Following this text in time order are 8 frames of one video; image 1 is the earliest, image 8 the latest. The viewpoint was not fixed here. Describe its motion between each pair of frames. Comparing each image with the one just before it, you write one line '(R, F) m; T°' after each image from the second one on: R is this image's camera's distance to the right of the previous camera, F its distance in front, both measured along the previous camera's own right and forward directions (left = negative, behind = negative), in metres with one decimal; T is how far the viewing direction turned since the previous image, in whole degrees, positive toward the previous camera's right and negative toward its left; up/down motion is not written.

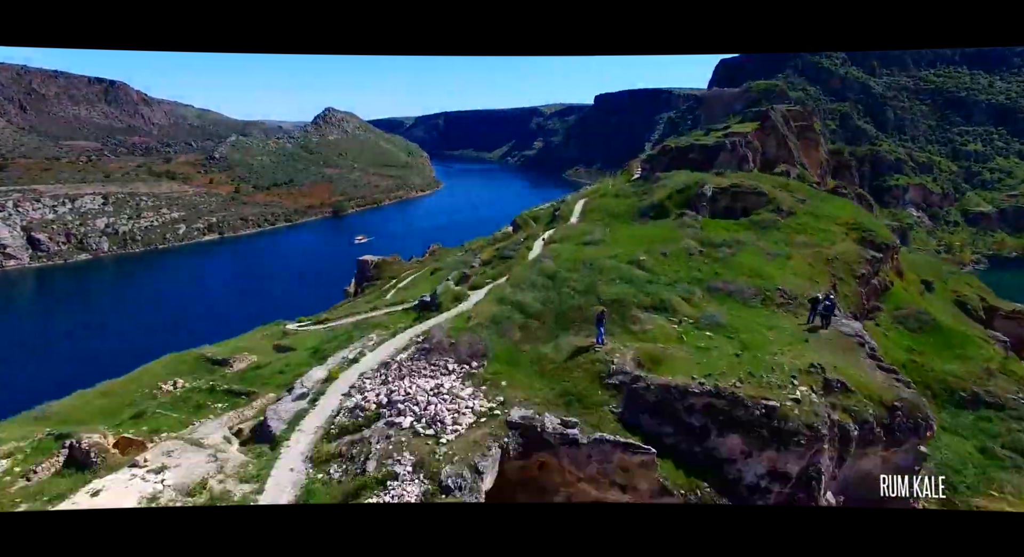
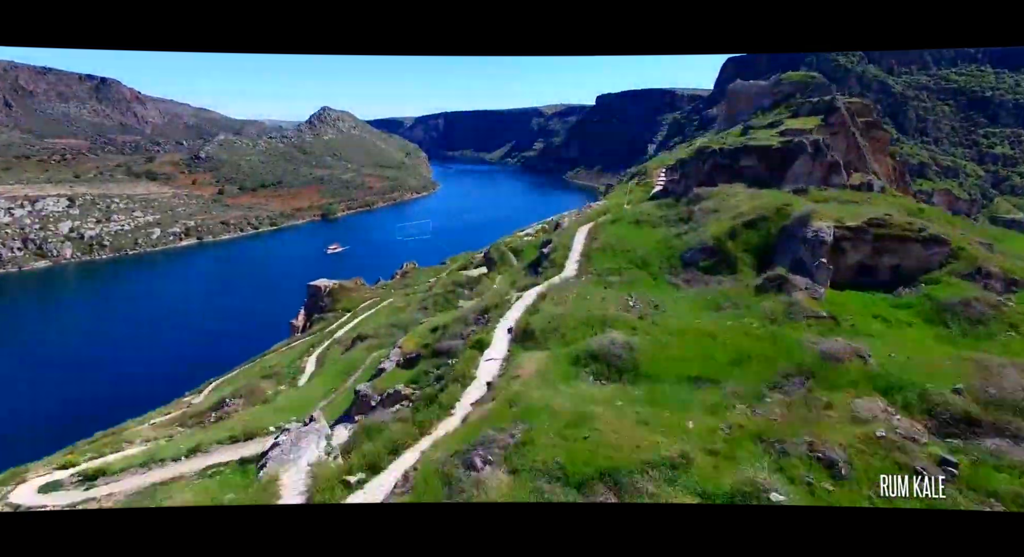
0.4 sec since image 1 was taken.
(+0.3, +2.6) m; 0°
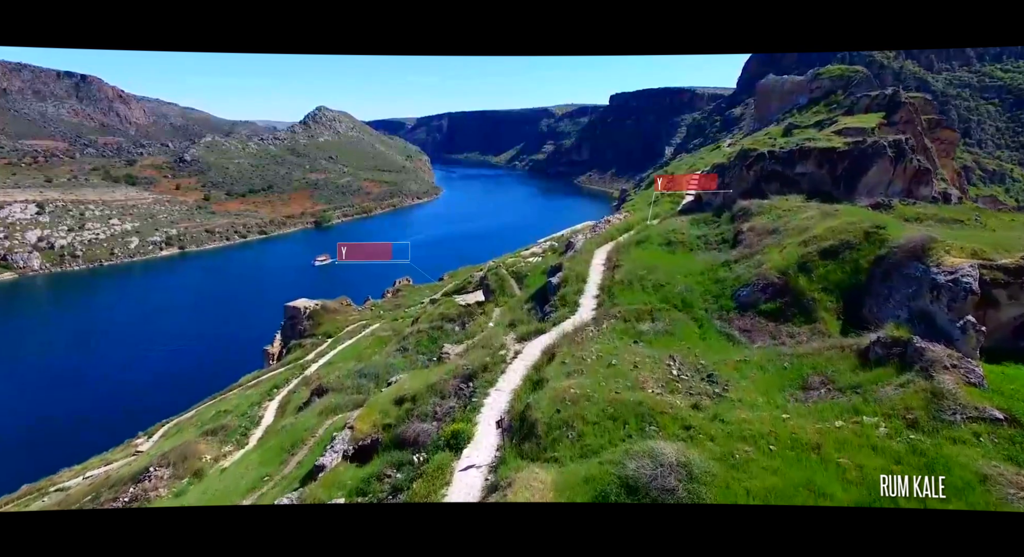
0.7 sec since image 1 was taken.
(0.0, +1.2) m; +1°
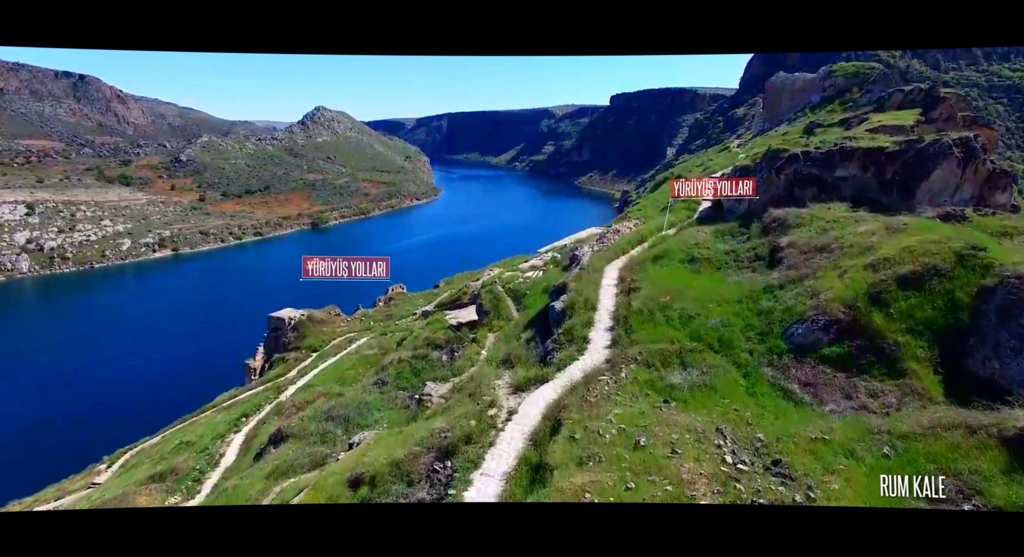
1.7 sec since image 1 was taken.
(0.0, +0.8) m; 0°
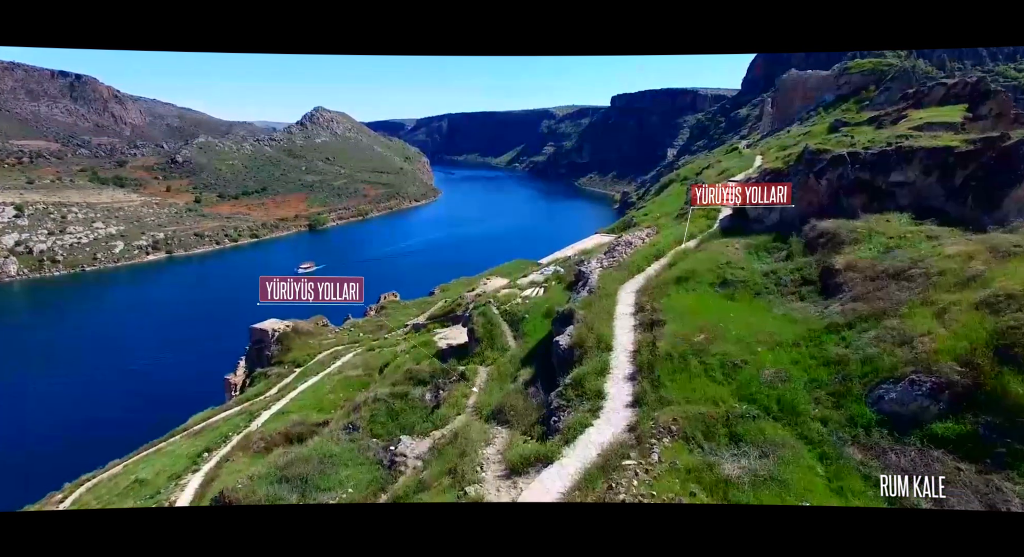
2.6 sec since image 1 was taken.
(0.0, +0.7) m; 0°
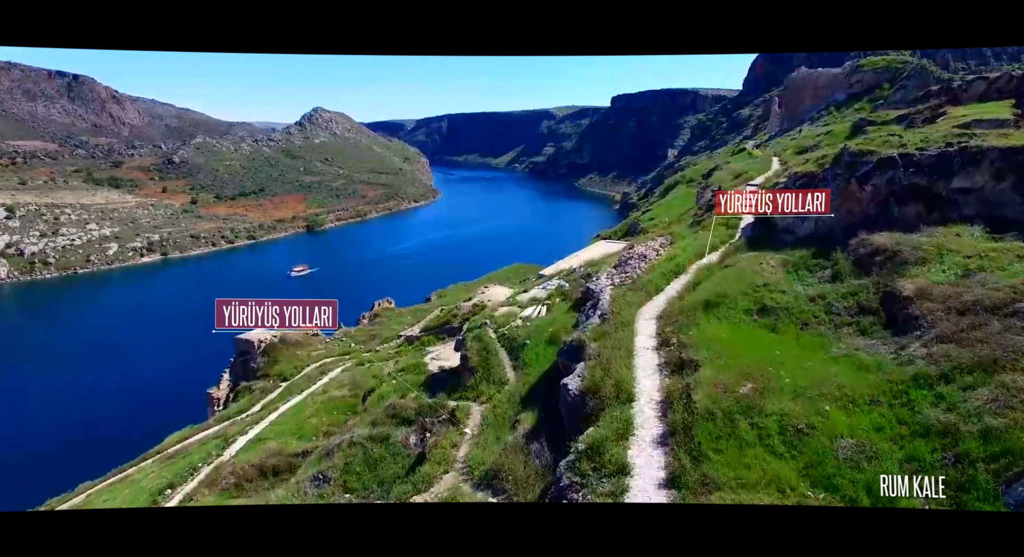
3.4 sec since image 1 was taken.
(0.0, +0.5) m; 0°
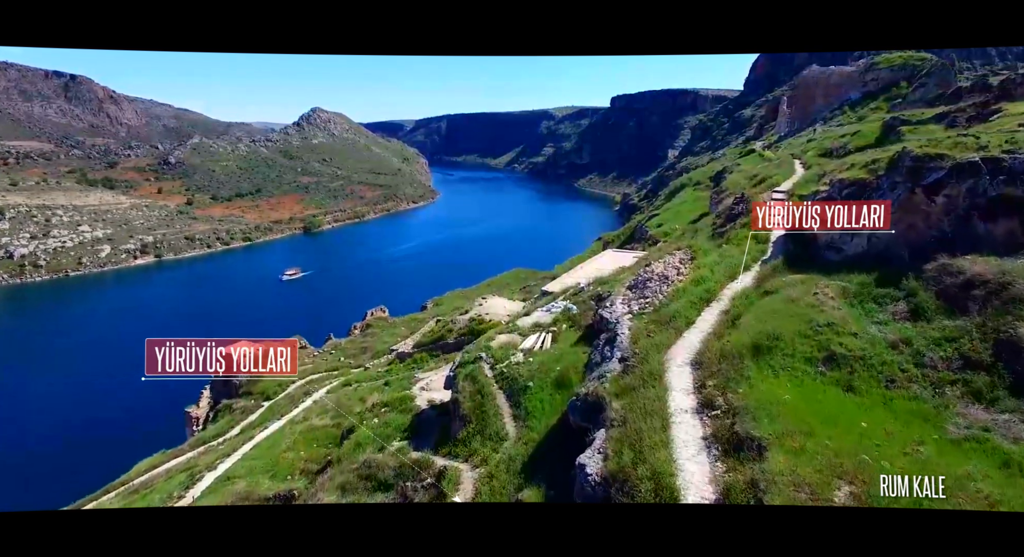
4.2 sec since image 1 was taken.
(0.0, +0.6) m; 0°
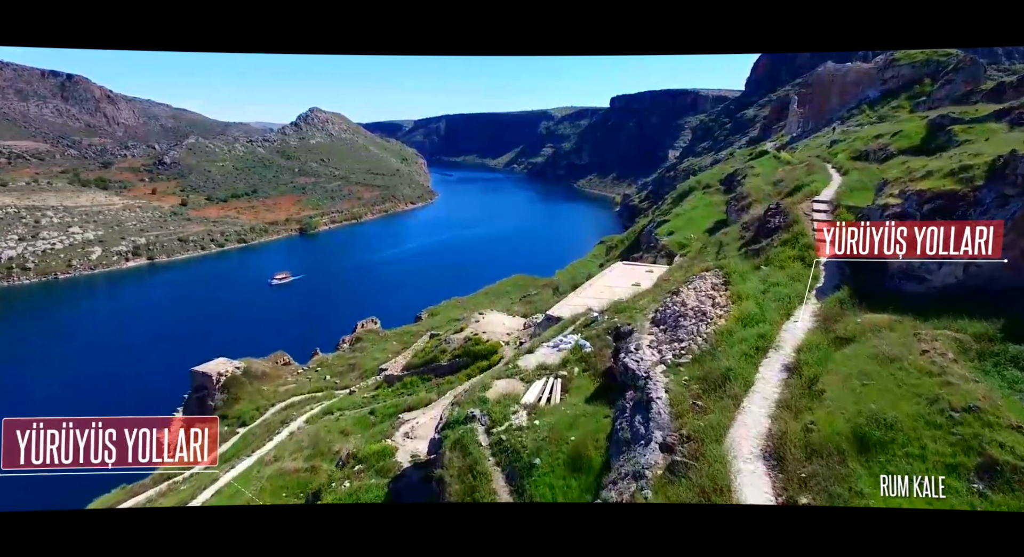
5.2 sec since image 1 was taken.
(0.0, +0.7) m; 0°
